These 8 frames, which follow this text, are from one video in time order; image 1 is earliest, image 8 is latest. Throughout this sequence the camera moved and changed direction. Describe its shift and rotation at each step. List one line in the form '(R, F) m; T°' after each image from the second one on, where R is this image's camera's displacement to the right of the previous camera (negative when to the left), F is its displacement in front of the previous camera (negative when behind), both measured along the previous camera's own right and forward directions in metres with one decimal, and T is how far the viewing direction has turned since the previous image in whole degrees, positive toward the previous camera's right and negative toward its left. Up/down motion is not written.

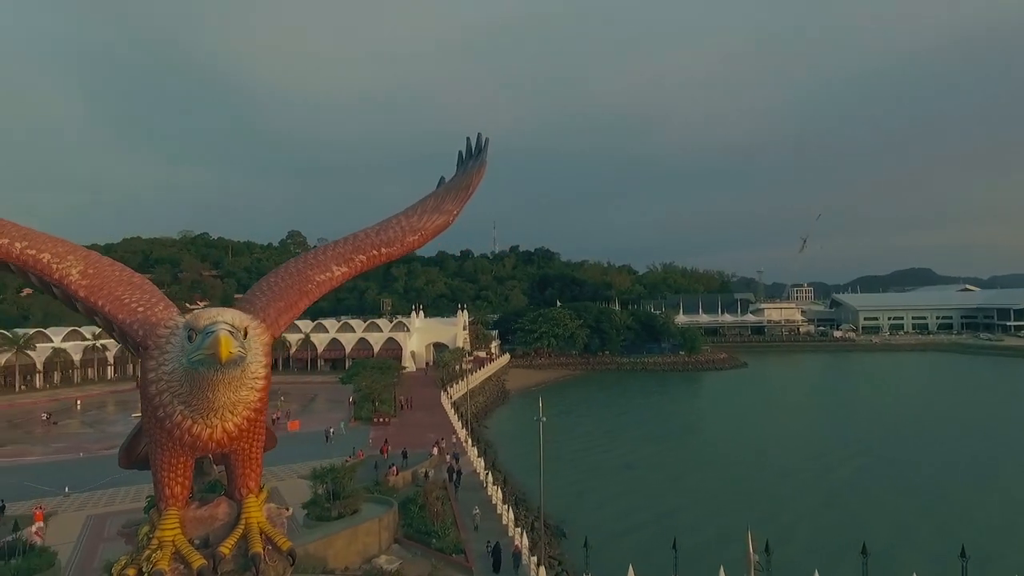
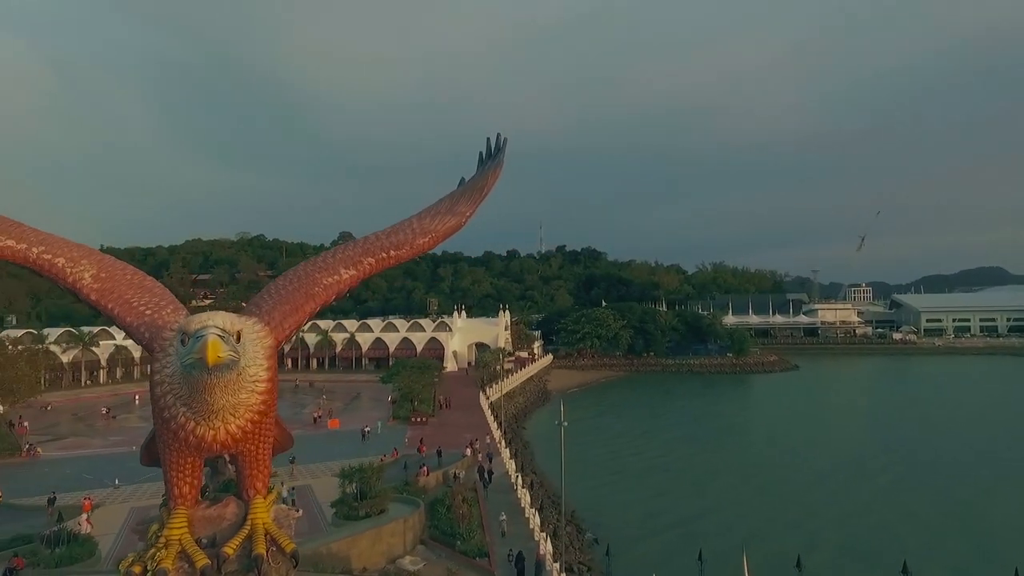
(+0.3, +0.1) m; -4°
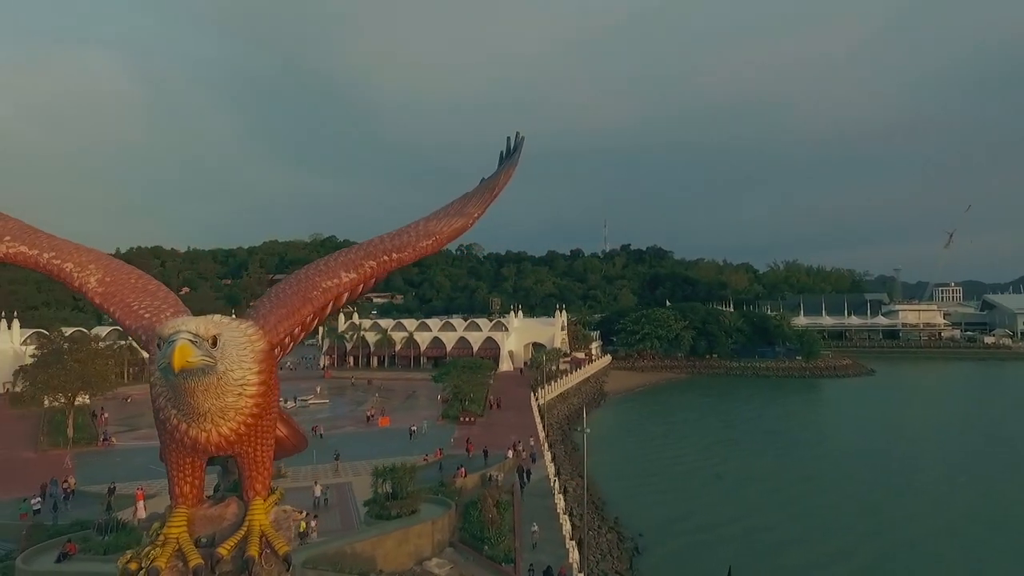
(+0.5, +0.2) m; -6°
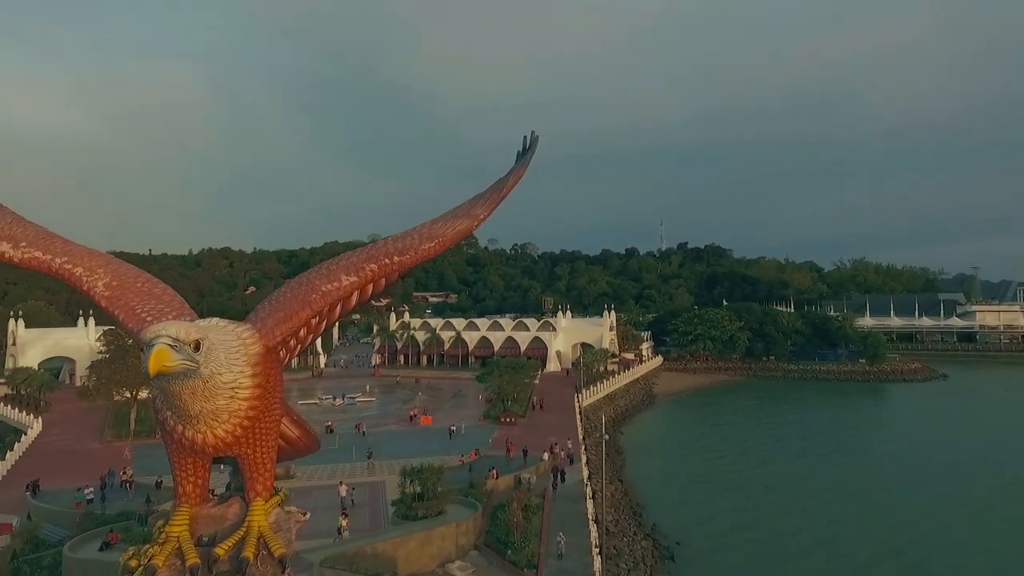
(+0.5, +0.2) m; -5°
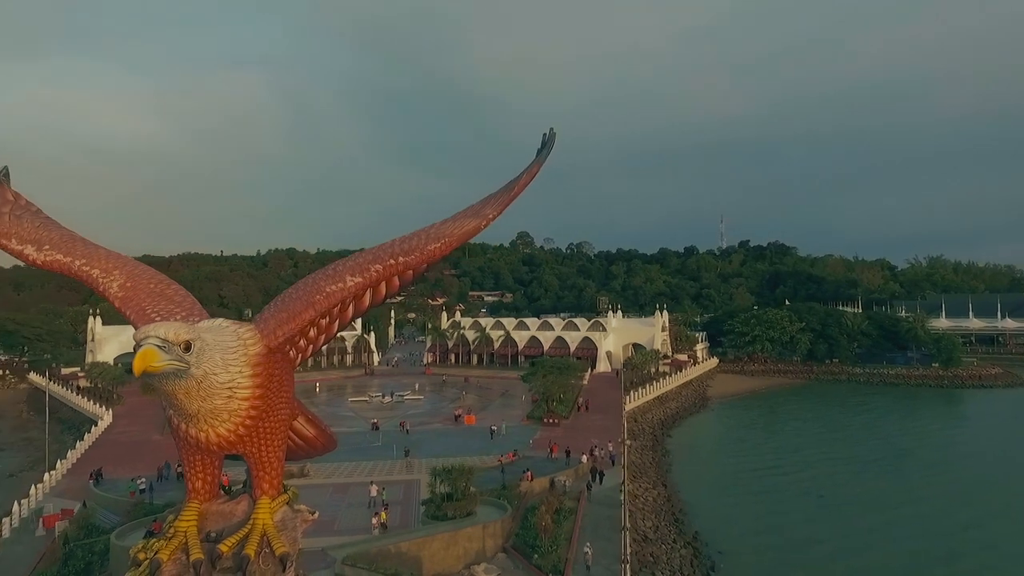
(+0.4, +0.1) m; -5°
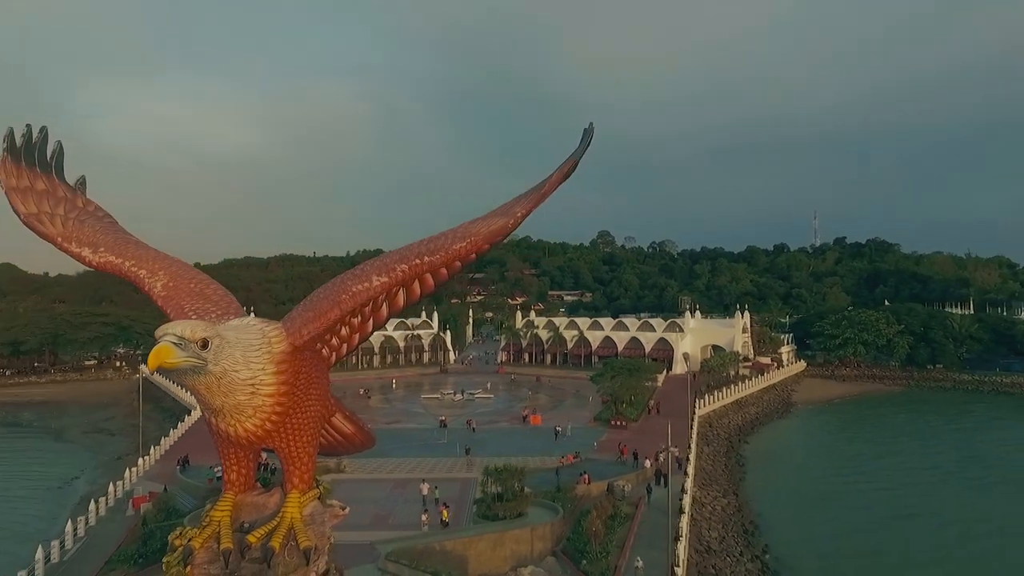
(+0.5, +0.2) m; -7°
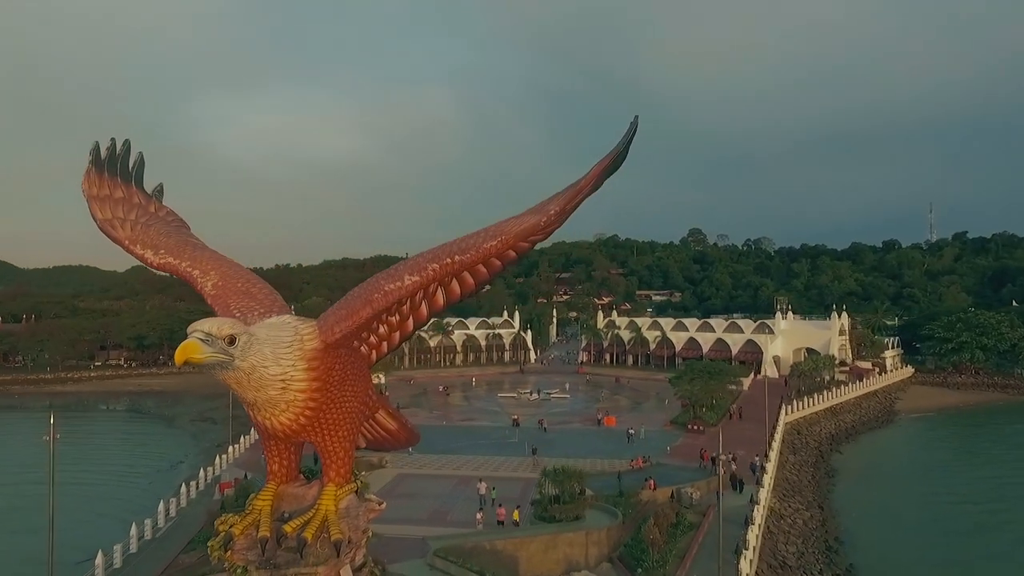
(+0.5, +0.1) m; -8°
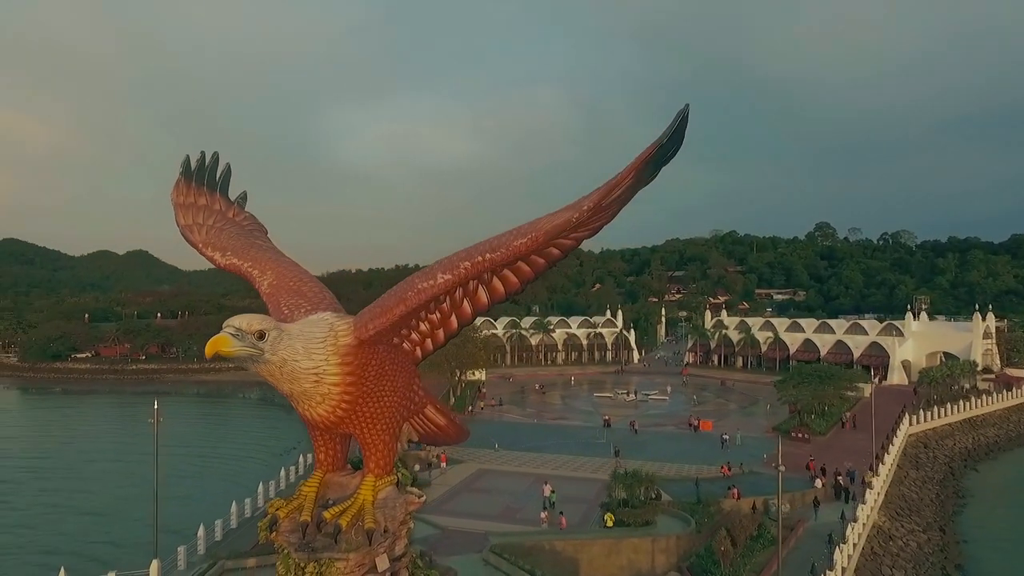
(+0.7, +0.1) m; -10°
